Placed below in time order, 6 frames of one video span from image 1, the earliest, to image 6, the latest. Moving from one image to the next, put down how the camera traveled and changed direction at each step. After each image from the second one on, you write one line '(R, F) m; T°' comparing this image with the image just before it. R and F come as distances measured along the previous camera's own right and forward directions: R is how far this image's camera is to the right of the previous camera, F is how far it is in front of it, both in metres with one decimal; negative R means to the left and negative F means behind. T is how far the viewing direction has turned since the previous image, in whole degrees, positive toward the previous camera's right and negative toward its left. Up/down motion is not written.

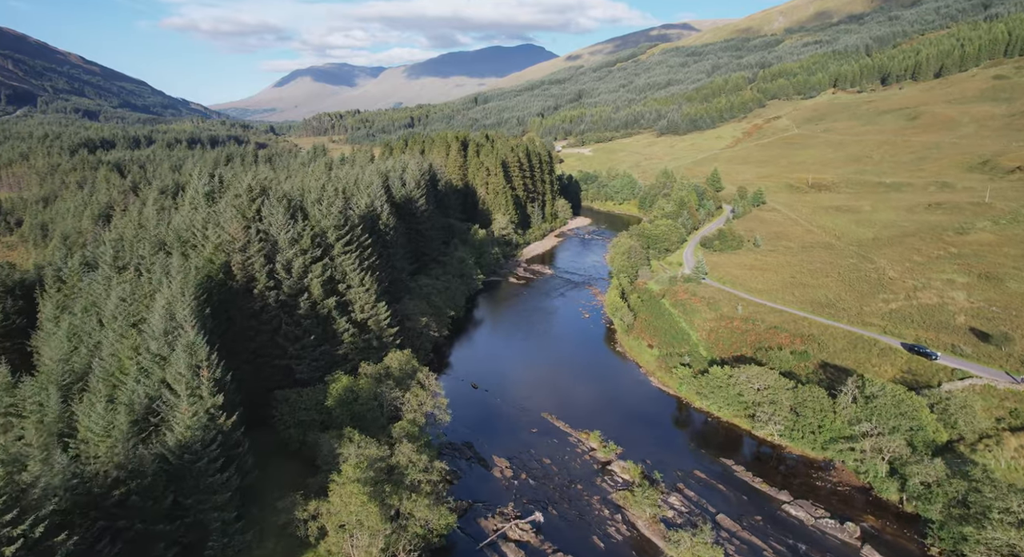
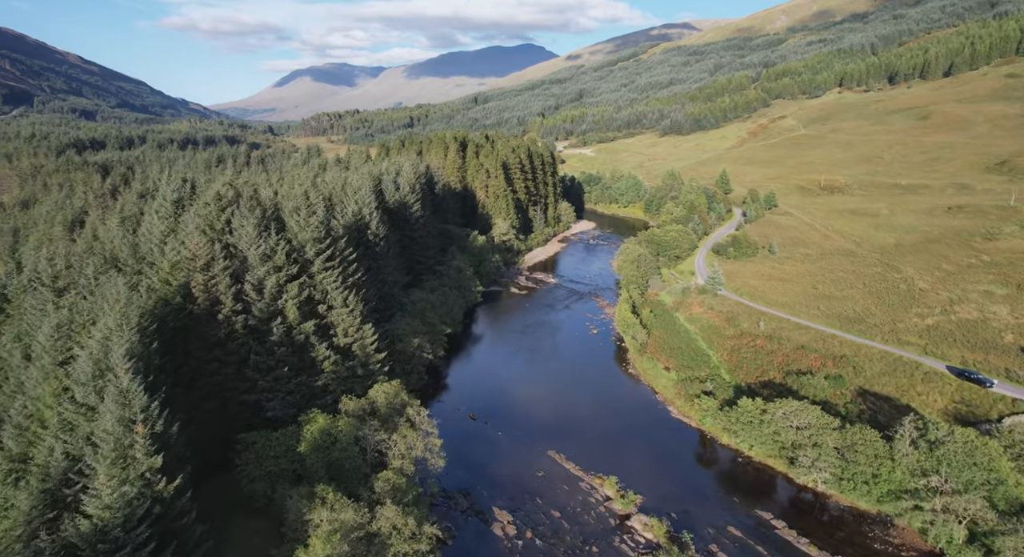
(-0.2, +6.9) m; 0°
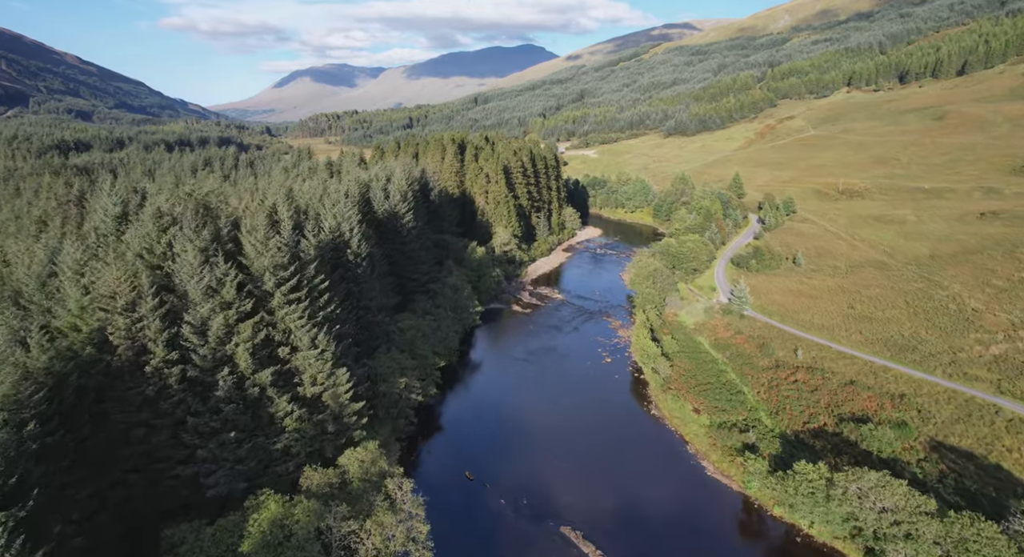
(-0.3, +9.7) m; 0°
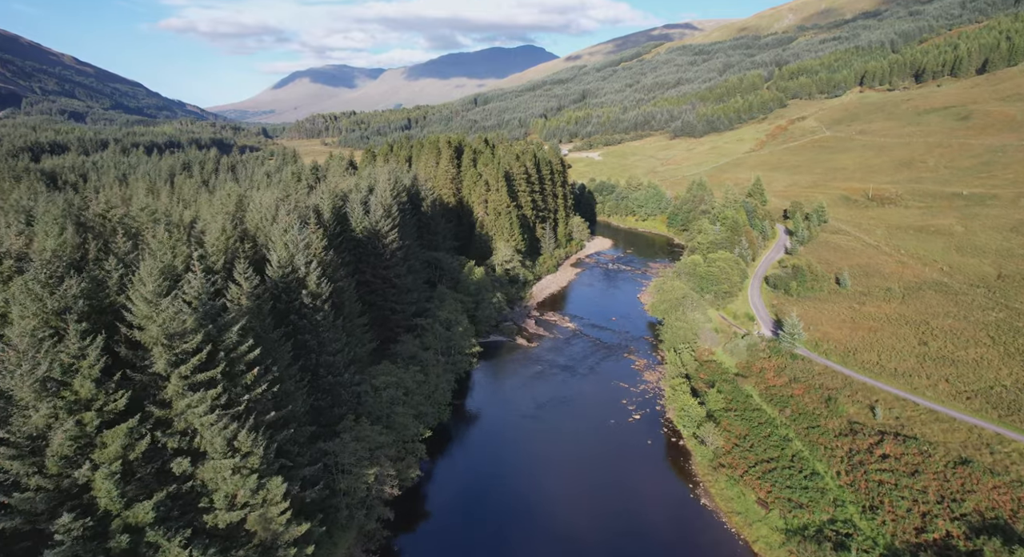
(-0.5, +14.2) m; 0°
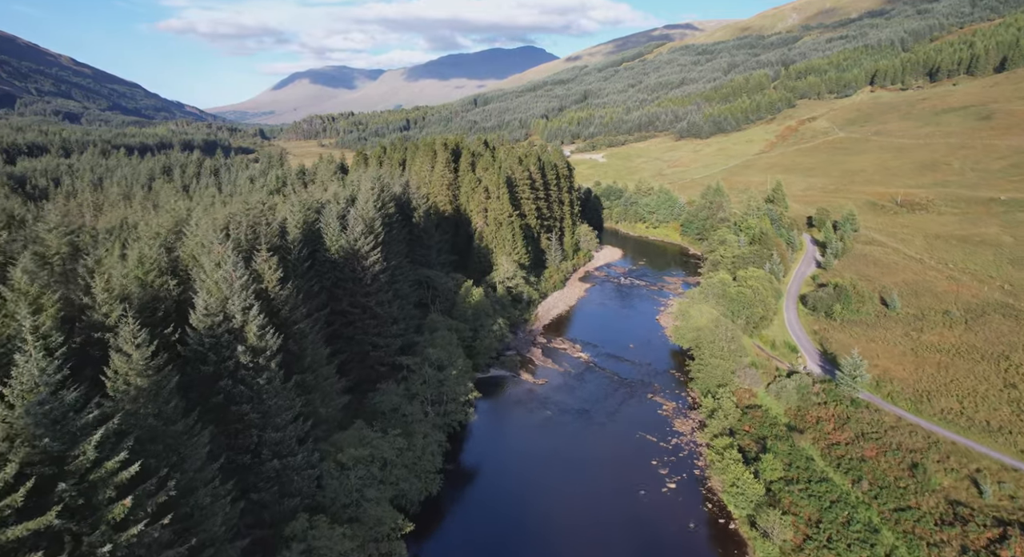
(-0.4, +11.7) m; 0°
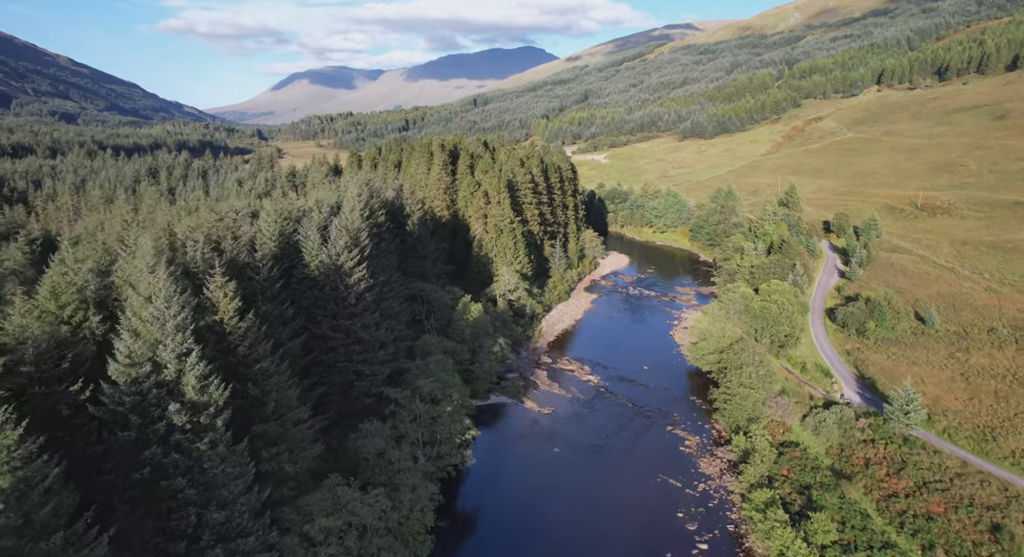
(-0.3, +7.3) m; 0°
